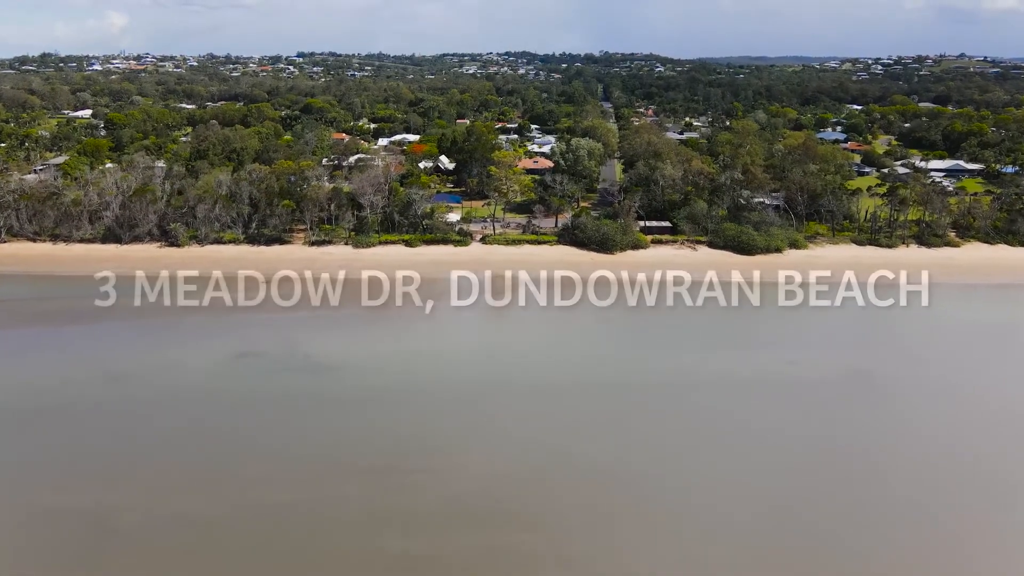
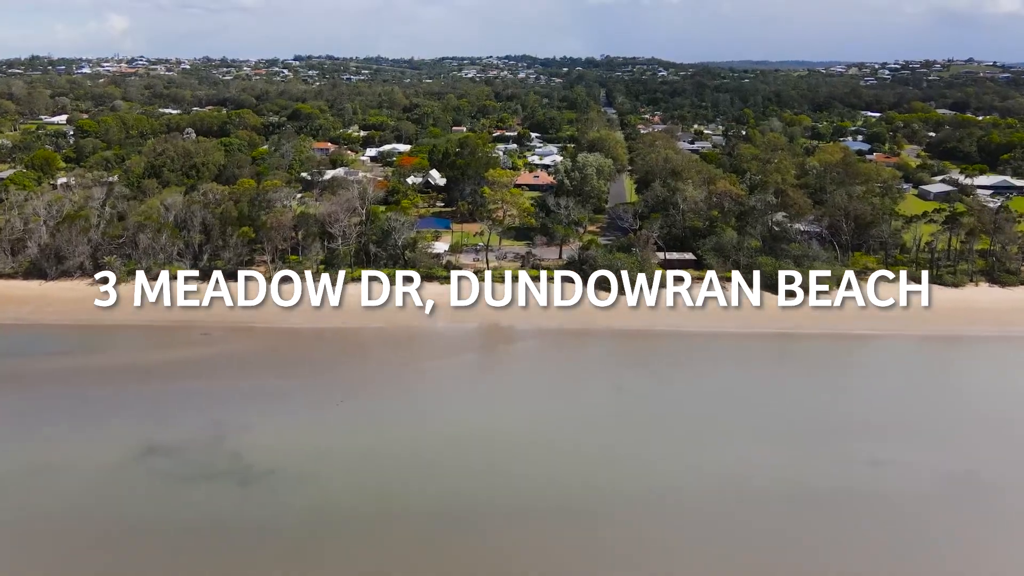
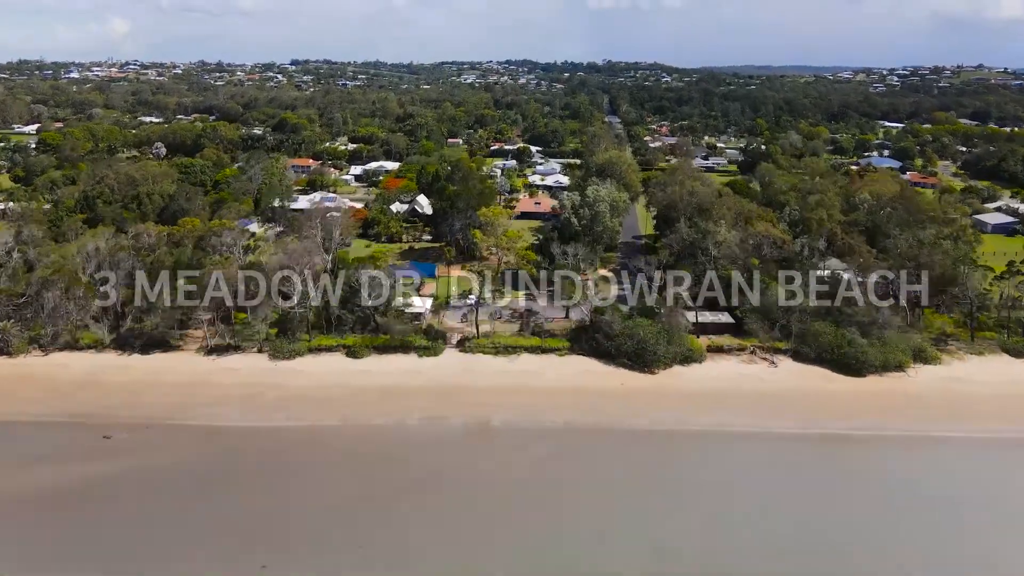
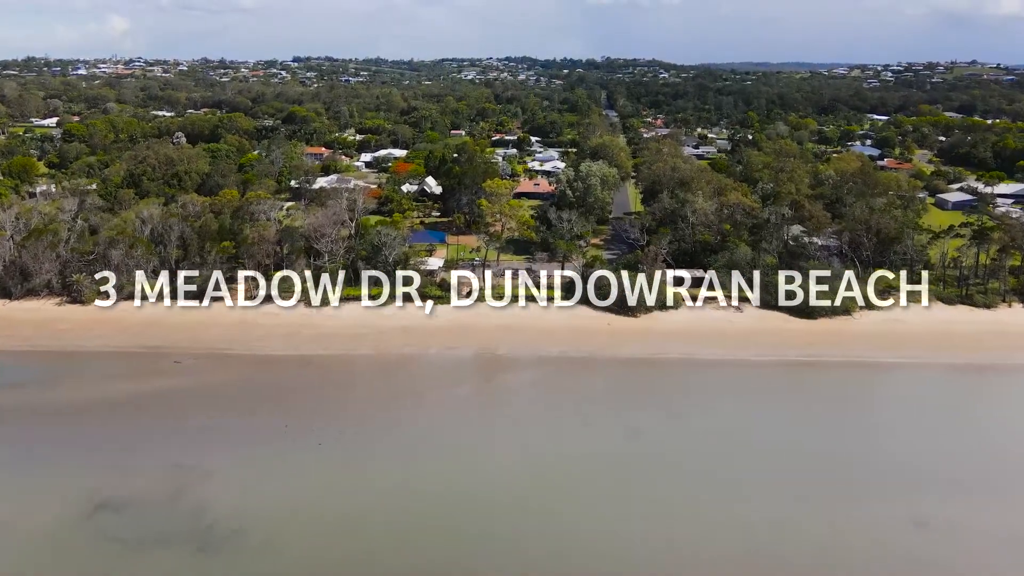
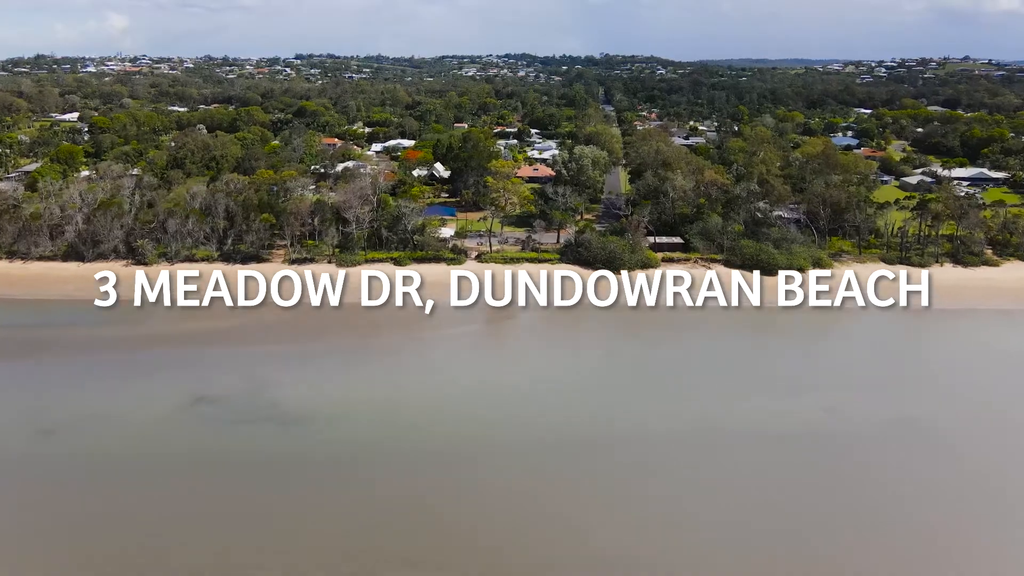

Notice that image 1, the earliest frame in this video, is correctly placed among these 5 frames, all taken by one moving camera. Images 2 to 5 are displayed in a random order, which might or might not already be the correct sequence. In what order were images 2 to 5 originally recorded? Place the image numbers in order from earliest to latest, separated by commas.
5, 2, 4, 3
